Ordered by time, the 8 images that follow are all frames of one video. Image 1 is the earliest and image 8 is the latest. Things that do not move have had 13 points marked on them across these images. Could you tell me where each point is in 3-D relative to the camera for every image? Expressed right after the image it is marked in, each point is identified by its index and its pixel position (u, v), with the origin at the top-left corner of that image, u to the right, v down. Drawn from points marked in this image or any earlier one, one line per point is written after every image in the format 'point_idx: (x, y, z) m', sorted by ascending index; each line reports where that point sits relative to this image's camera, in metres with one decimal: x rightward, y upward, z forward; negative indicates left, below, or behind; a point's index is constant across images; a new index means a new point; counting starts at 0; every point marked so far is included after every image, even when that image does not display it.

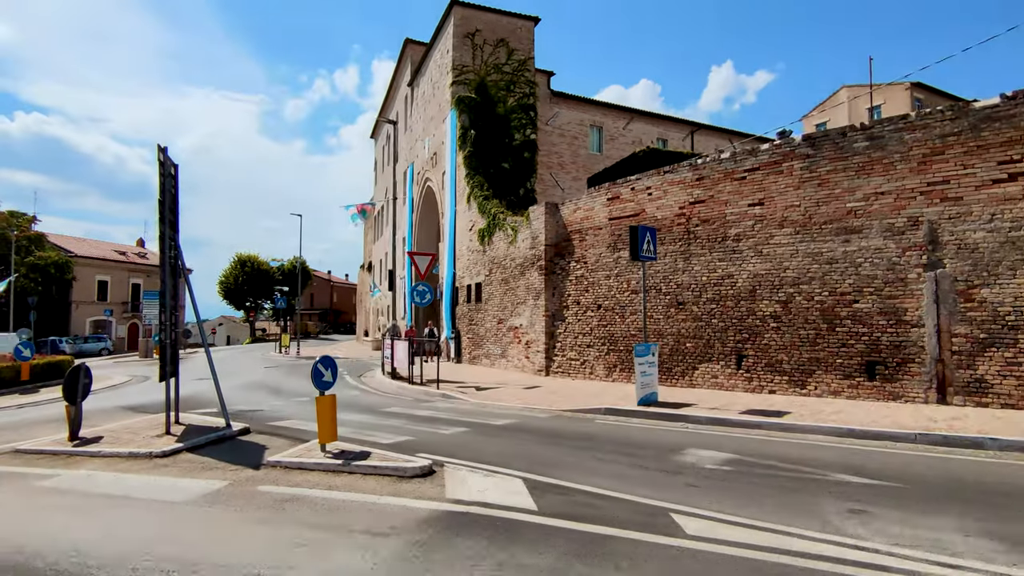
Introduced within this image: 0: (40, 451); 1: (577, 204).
0: (-7.9, -2.7, +9.5) m
1: (+1.9, +2.6, +17.5) m
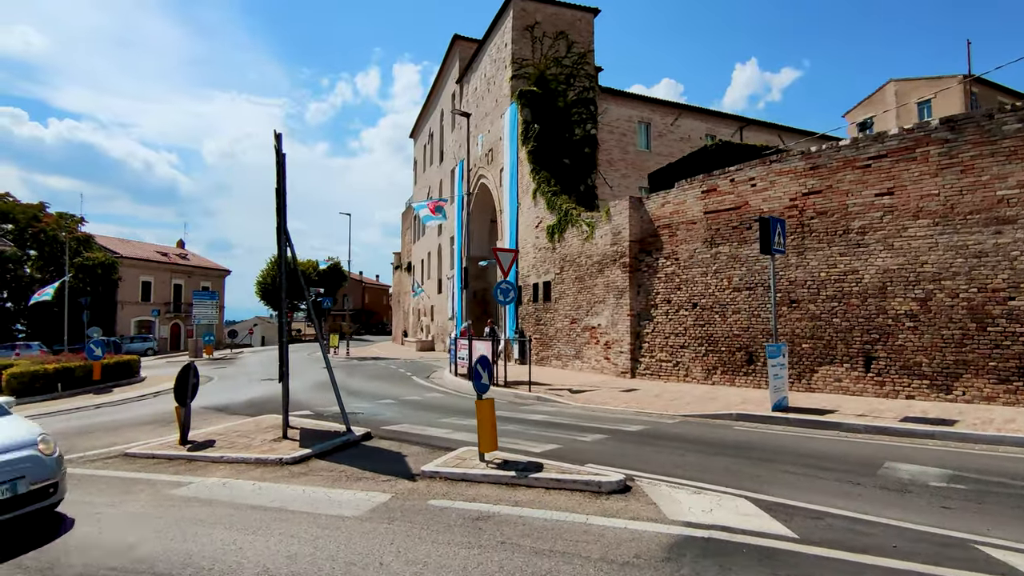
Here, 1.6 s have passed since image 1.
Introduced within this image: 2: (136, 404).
0: (-5.7, -2.6, +9.0) m
1: (+4.4, +2.6, +16.6) m
2: (-10.6, -3.3, +16.3) m
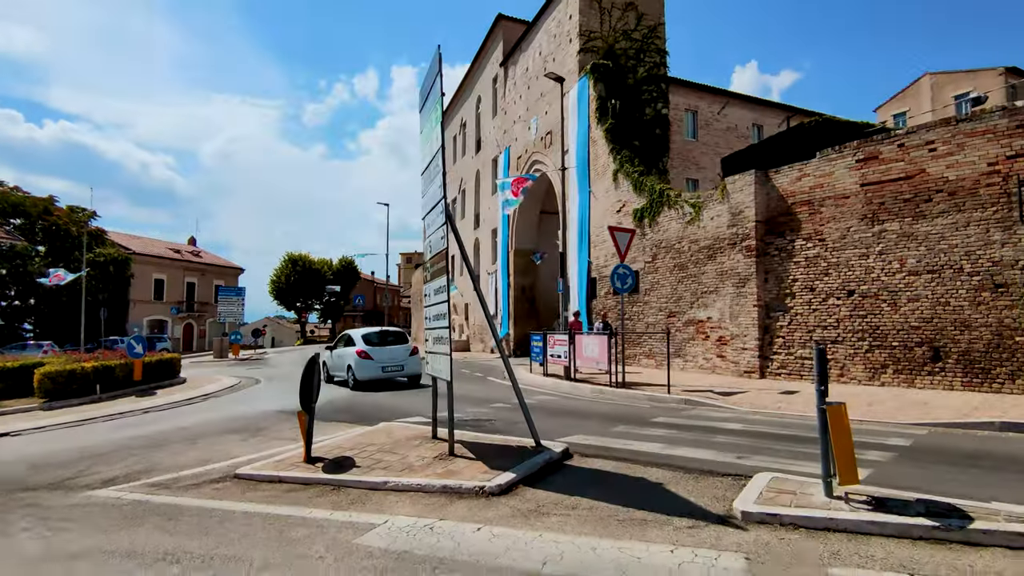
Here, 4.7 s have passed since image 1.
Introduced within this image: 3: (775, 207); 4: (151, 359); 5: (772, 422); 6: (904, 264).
0: (-2.7, -2.2, +6.8) m
1: (+7.3, +3.0, +14.4) m
2: (-7.7, -3.0, +14.0) m
3: (+6.9, +2.1, +15.0) m
4: (-11.6, -2.3, +18.3) m
5: (+4.3, -2.2, +9.4) m
6: (+8.5, +0.5, +12.4) m
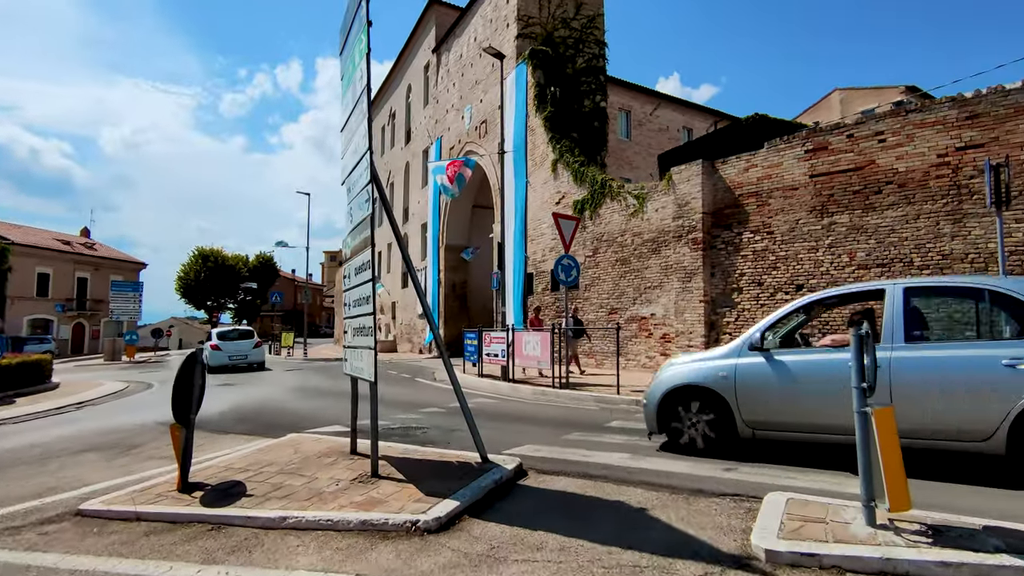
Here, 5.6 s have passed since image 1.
0: (-3.3, -2.0, +5.1) m
1: (+5.8, +3.1, +13.9) m
2: (-9.2, -2.7, +11.6) m
3: (+5.3, +2.3, +14.4) m
4: (-13.5, -2.0, +15.4) m
5: (+3.3, -2.0, +8.5) m
6: (+7.2, +0.7, +12.0) m
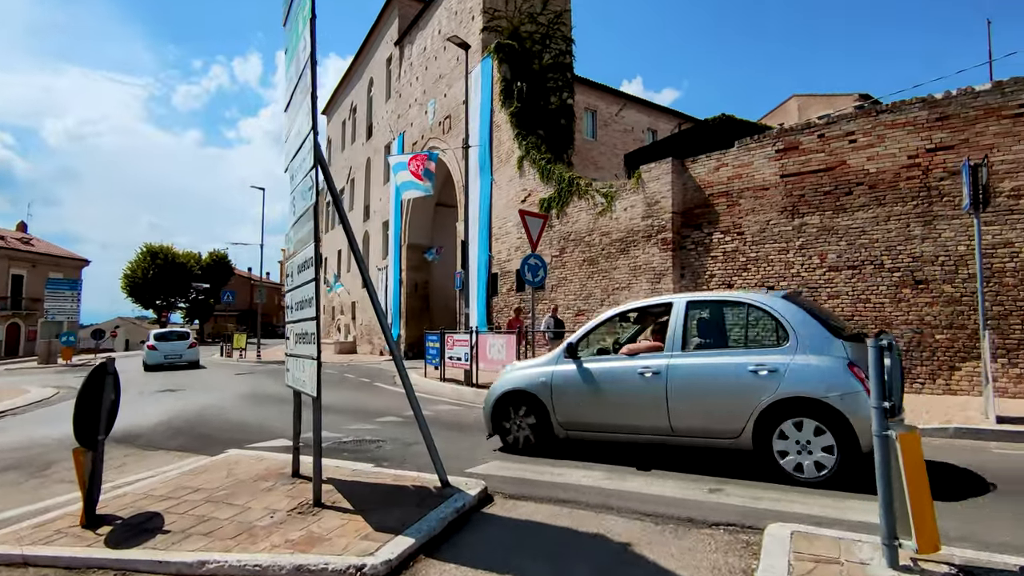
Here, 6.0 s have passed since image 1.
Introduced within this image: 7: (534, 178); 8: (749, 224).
0: (-3.6, -2.0, +4.2) m
1: (+4.9, +3.1, +13.6) m
2: (-9.8, -2.7, +10.4) m
3: (+4.4, +2.2, +14.1) m
4: (-14.4, -1.9, +13.9) m
5: (+2.8, -2.0, +8.1) m
6: (+6.5, +0.6, +11.8) m
7: (+0.7, +3.7, +19.0) m
8: (+5.4, +1.5, +13.0) m
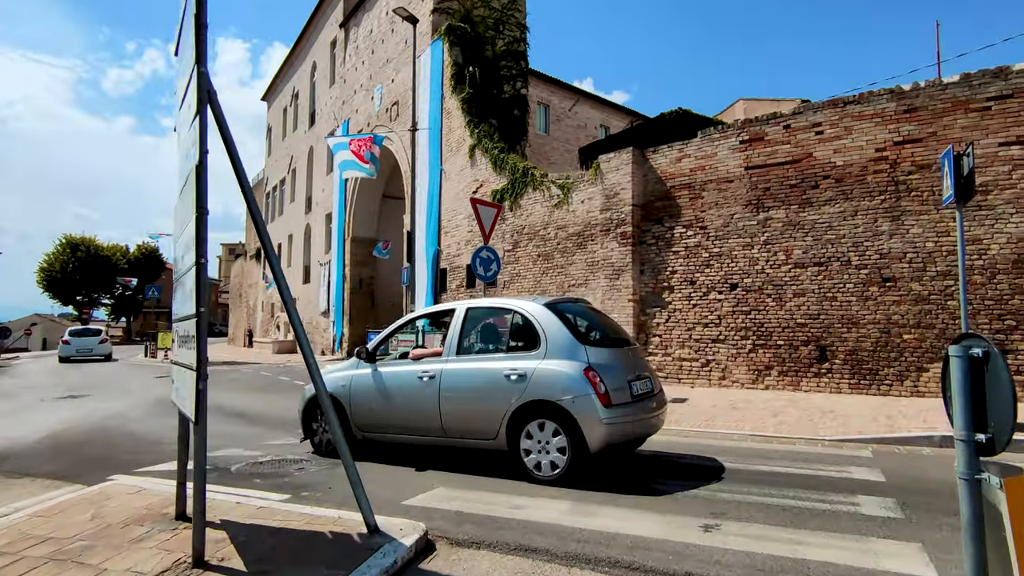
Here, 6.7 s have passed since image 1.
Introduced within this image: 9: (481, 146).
0: (-3.9, -1.9, +2.9) m
1: (+3.8, +3.1, +13.0) m
2: (-10.6, -2.5, +8.5) m
3: (+3.3, +2.3, +13.4) m
4: (-15.5, -1.7, +11.6) m
5: (+2.2, -2.0, +7.3) m
6: (+5.5, +0.7, +11.3) m
7: (-0.8, +3.8, +18.0) m
8: (+4.3, +1.5, +12.4) m
9: (-1.0, +4.5, +18.3) m
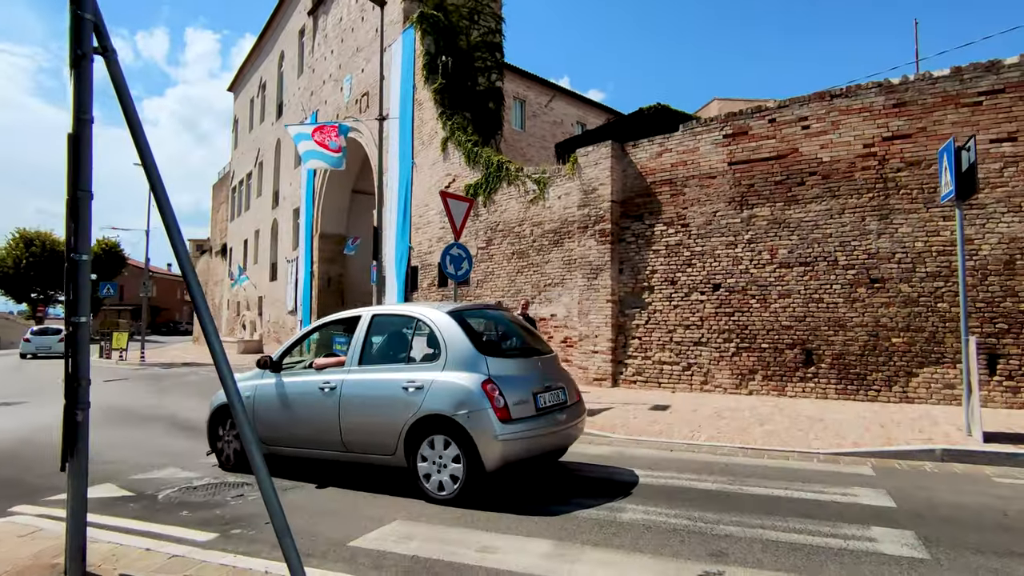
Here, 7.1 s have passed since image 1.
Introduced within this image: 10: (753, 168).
0: (-4.0, -1.9, +2.0) m
1: (+3.3, +3.1, +12.4) m
2: (-11.0, -2.5, +7.3) m
3: (+2.7, +2.3, +12.8) m
4: (-16.0, -1.7, +10.3) m
5: (+1.8, -2.0, +6.7) m
6: (+5.0, +0.6, +10.9) m
7: (-1.6, +3.8, +17.3) m
8: (+3.8, +1.5, +11.9) m
9: (-1.8, +4.6, +17.5) m
10: (+4.7, +2.4, +11.3) m
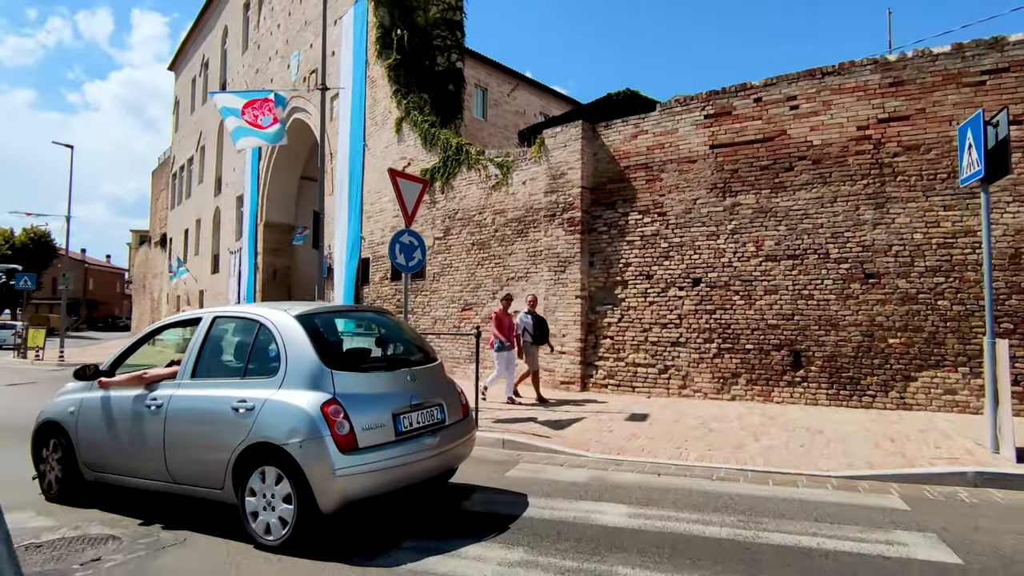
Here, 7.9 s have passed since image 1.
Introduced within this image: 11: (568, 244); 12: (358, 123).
0: (-4.1, -1.8, +0.5) m
1: (+2.5, +3.2, +11.3) m
2: (-11.4, -2.3, +5.3) m
3: (+1.9, +2.4, +11.7) m
4: (-16.6, -1.5, +7.9) m
5: (+1.4, -1.9, +5.5) m
6: (+4.3, +0.7, +9.9) m
7: (-2.7, +4.0, +15.8) m
8: (+3.0, +1.6, +10.8) m
9: (-2.9, +4.7, +16.1) m
10: (+4.0, +2.5, +10.3) m
11: (+1.2, +0.9, +11.8) m
12: (-5.0, +5.3, +18.3) m
